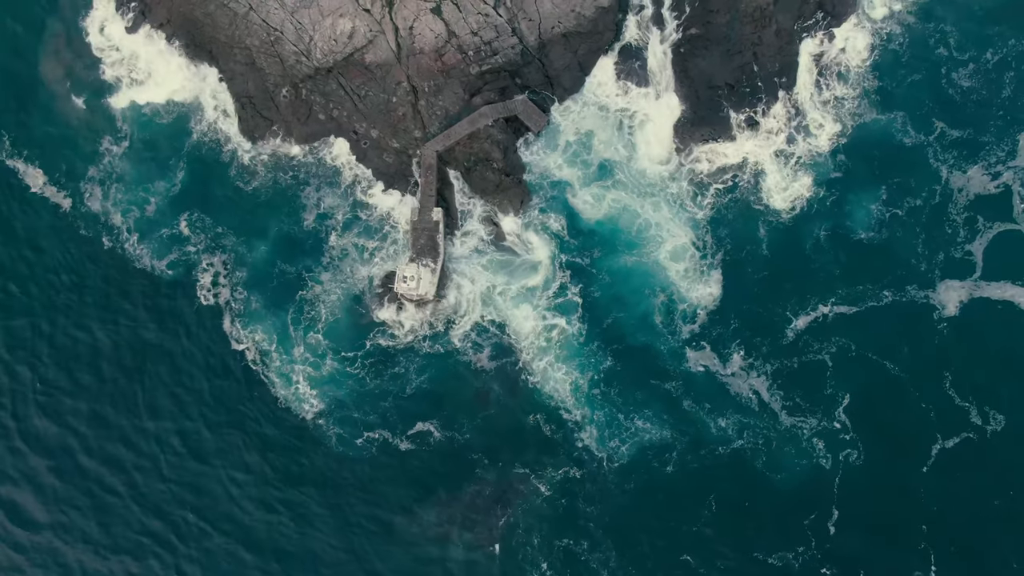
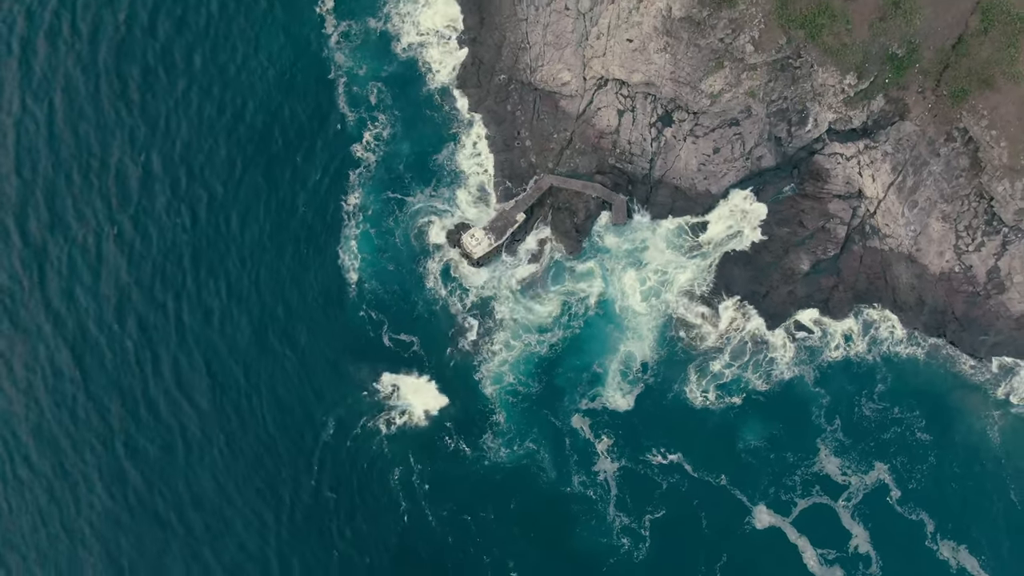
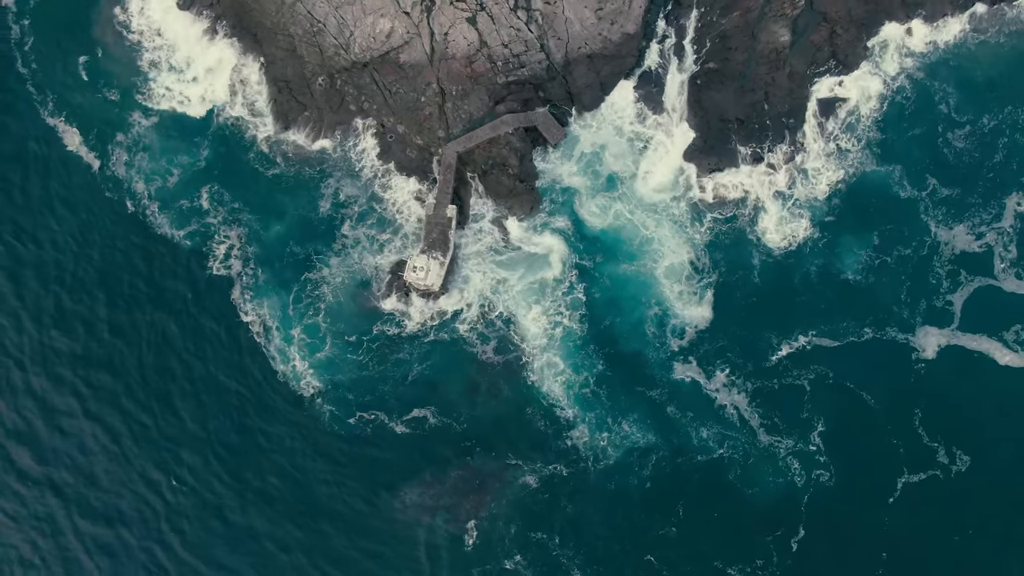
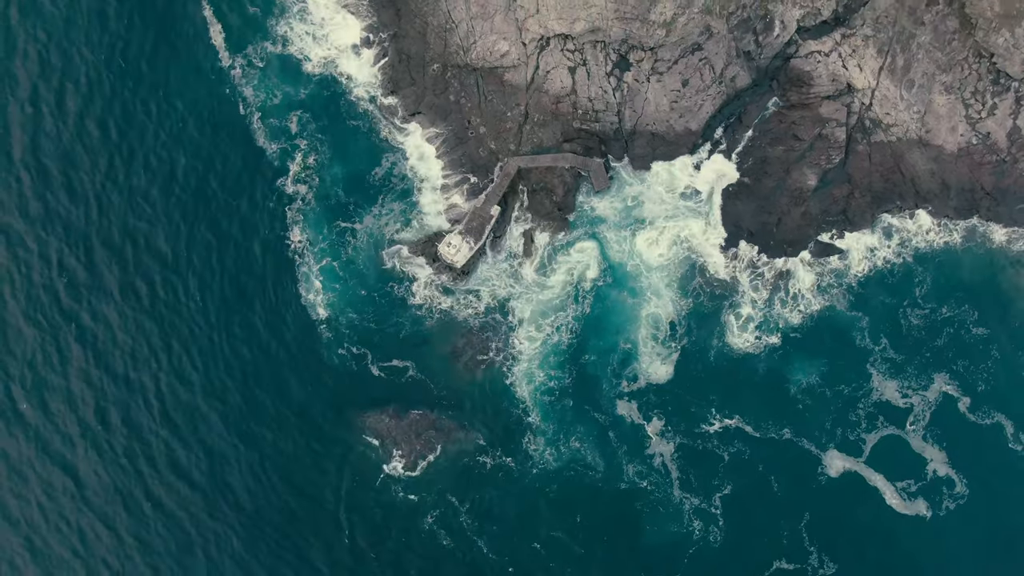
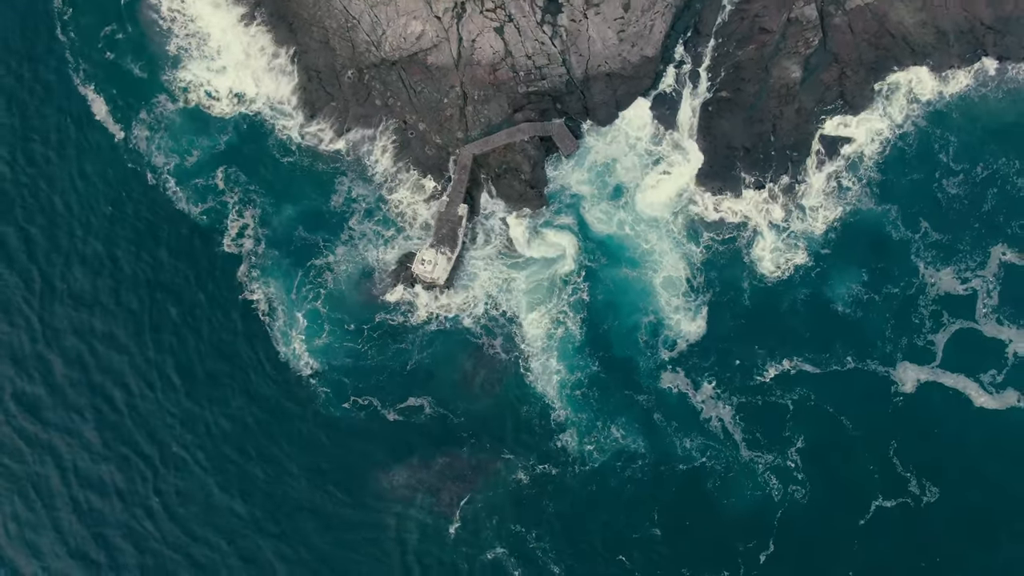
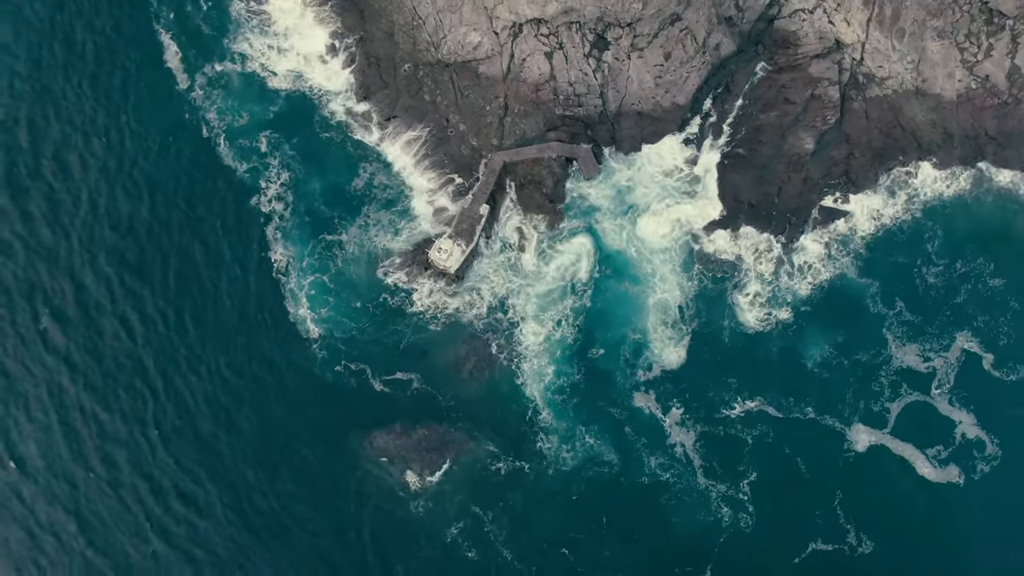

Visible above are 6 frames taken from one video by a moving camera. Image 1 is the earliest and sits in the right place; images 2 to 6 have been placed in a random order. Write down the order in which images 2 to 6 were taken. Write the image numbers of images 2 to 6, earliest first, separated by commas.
3, 5, 6, 4, 2
